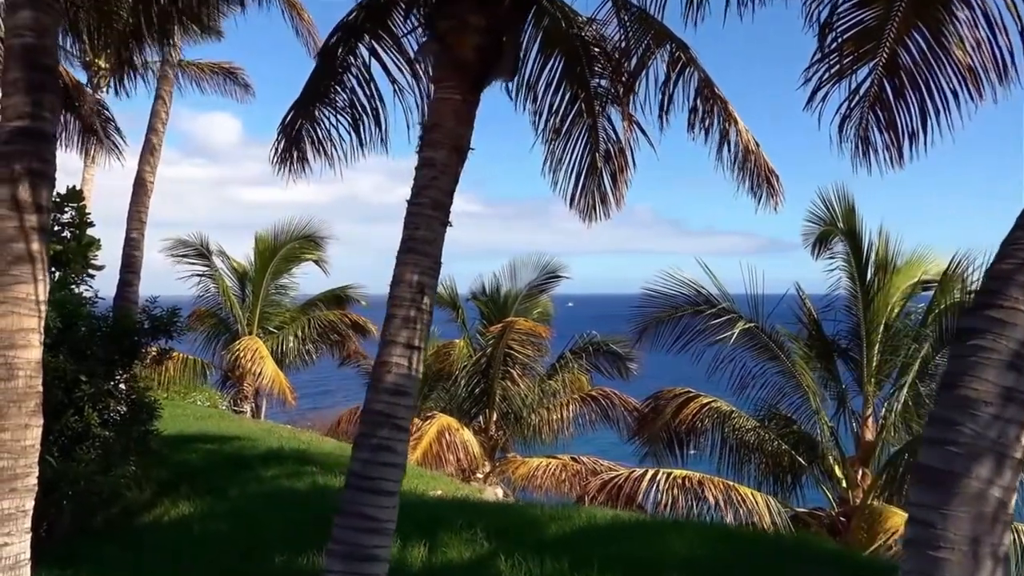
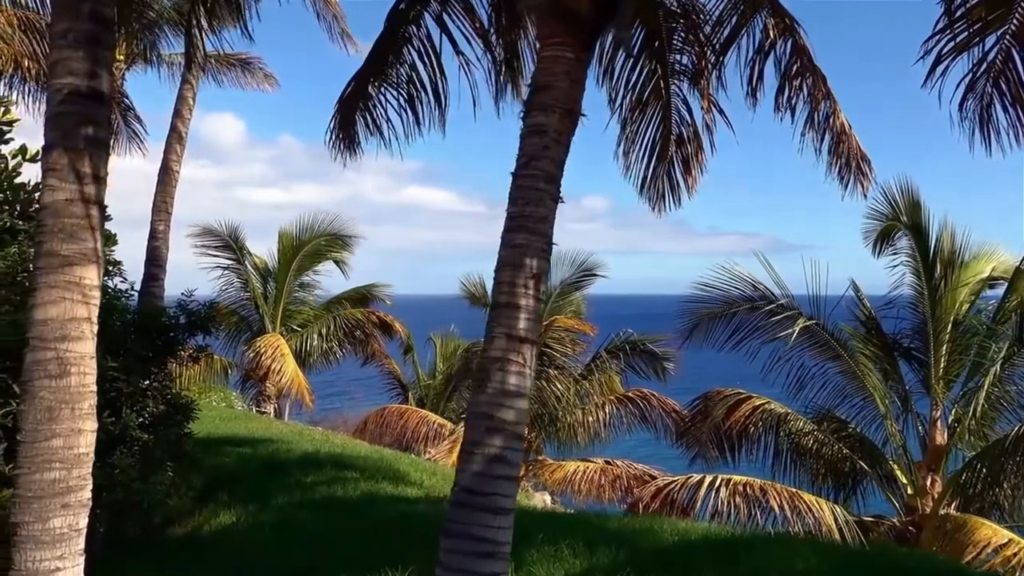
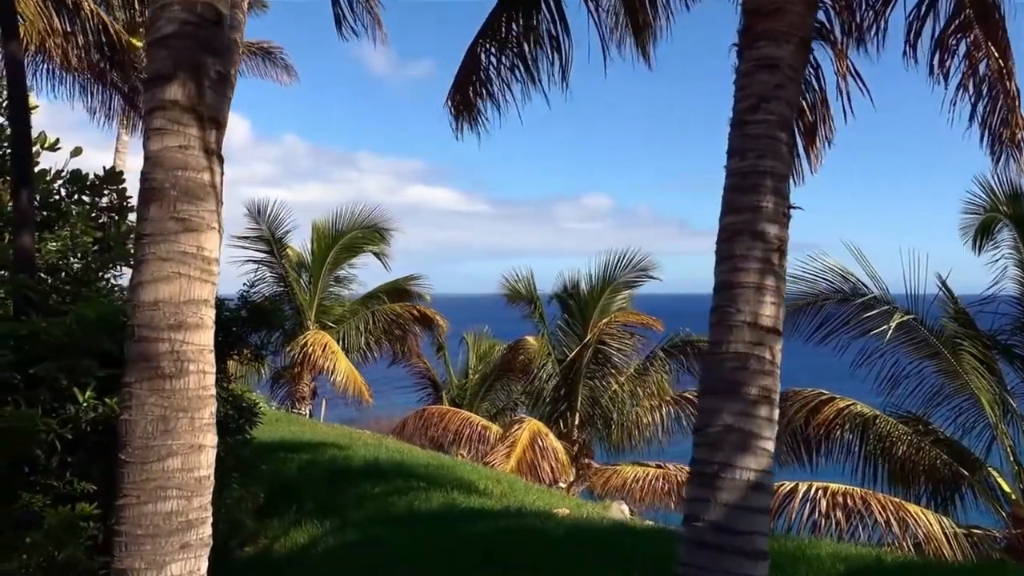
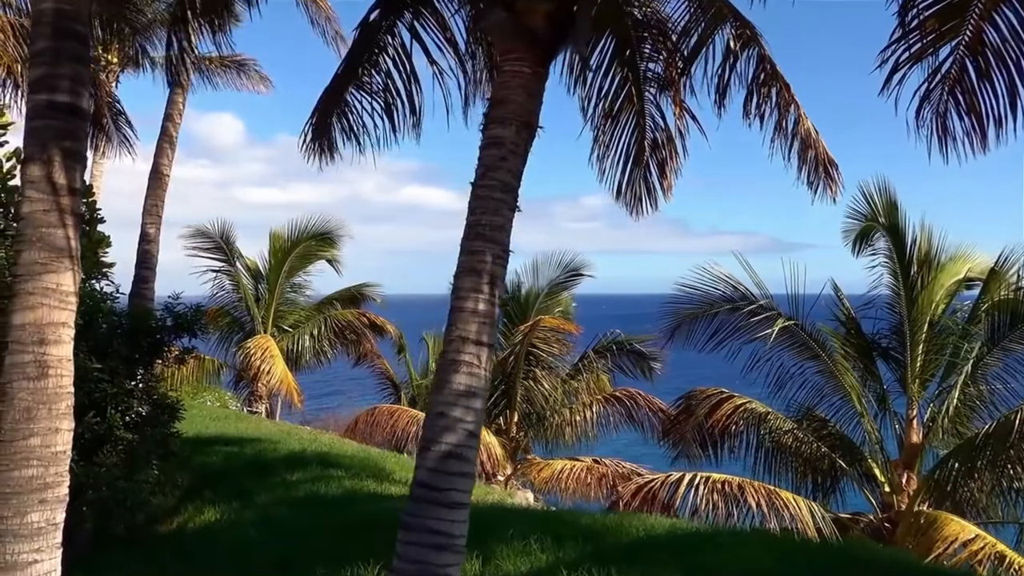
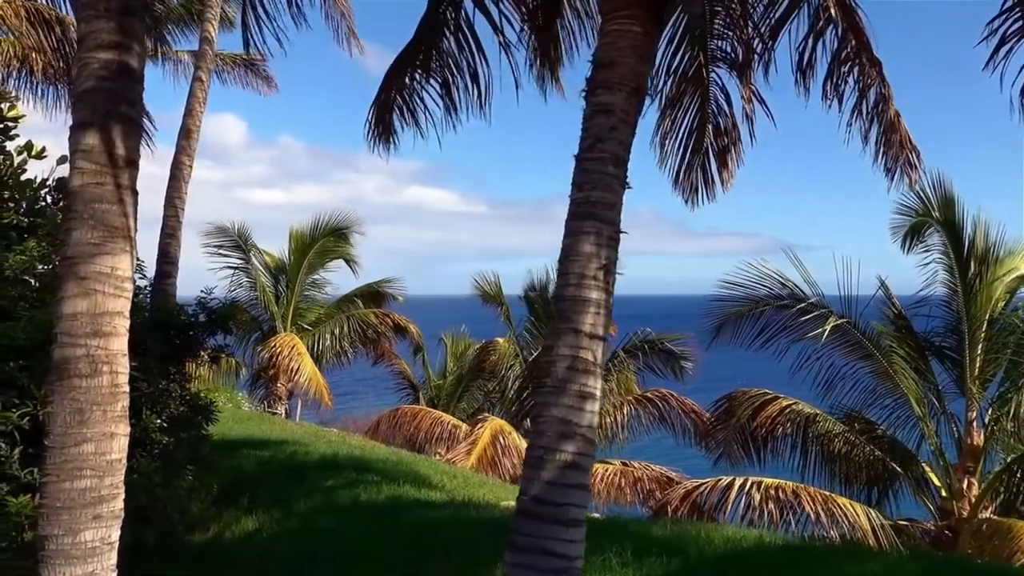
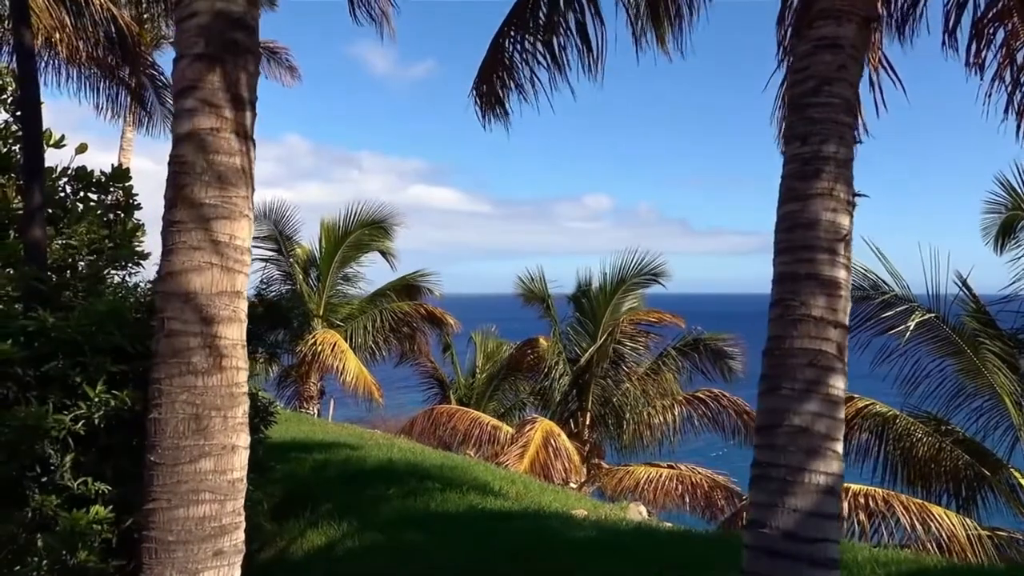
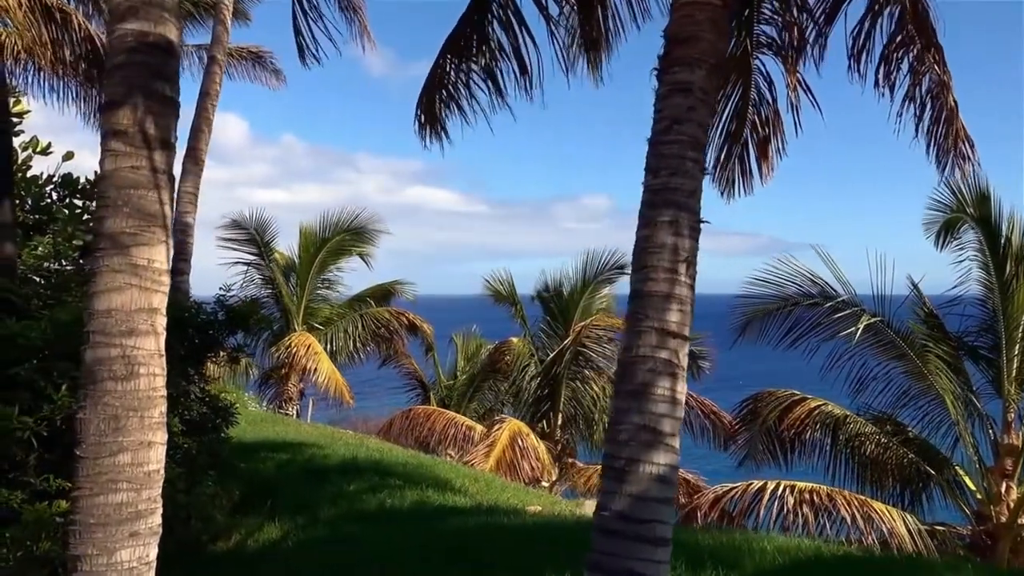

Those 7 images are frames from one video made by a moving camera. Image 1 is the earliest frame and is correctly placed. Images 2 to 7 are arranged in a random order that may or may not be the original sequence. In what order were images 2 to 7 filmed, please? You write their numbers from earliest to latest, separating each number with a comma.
4, 2, 5, 7, 3, 6
